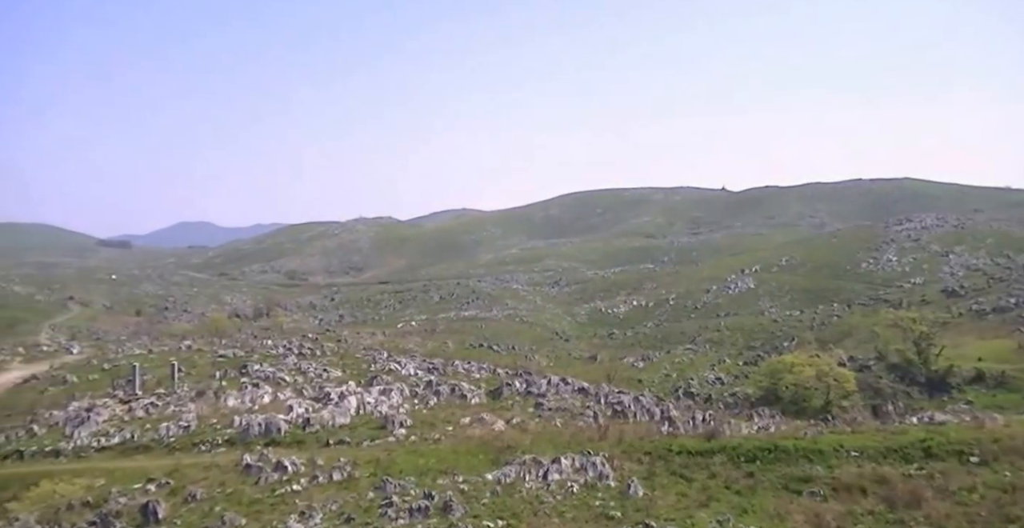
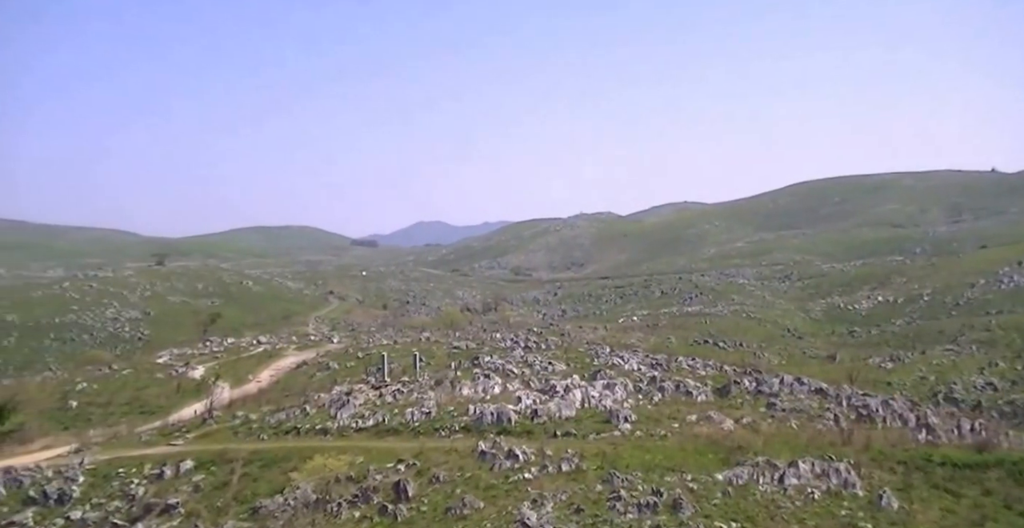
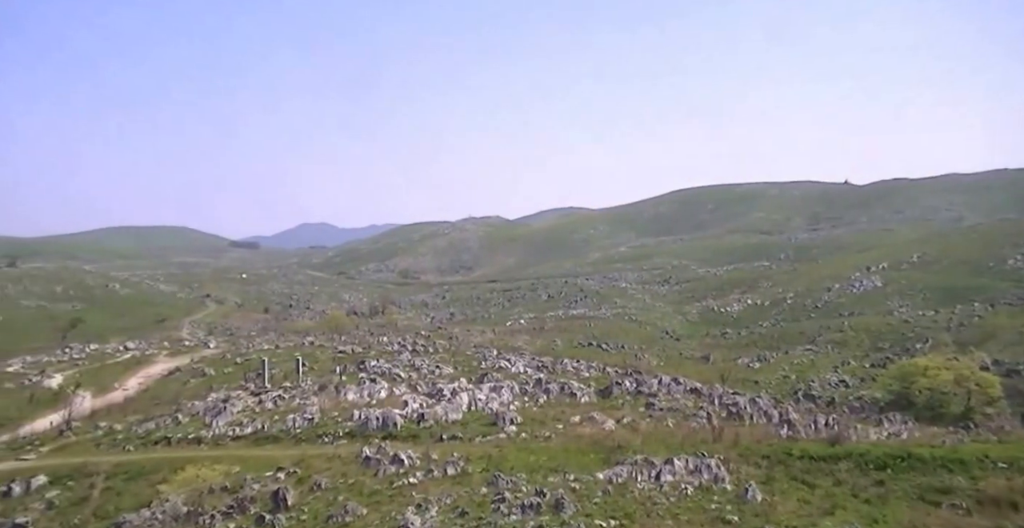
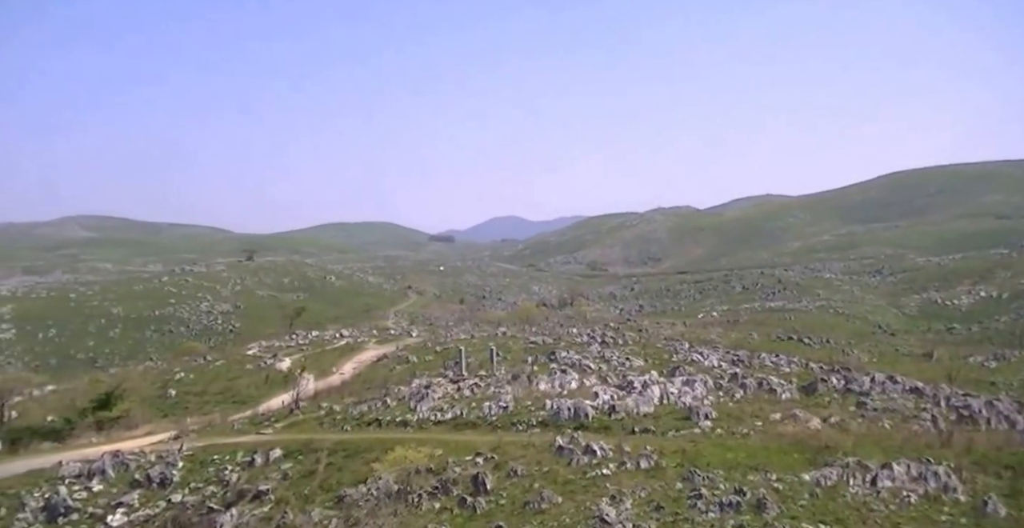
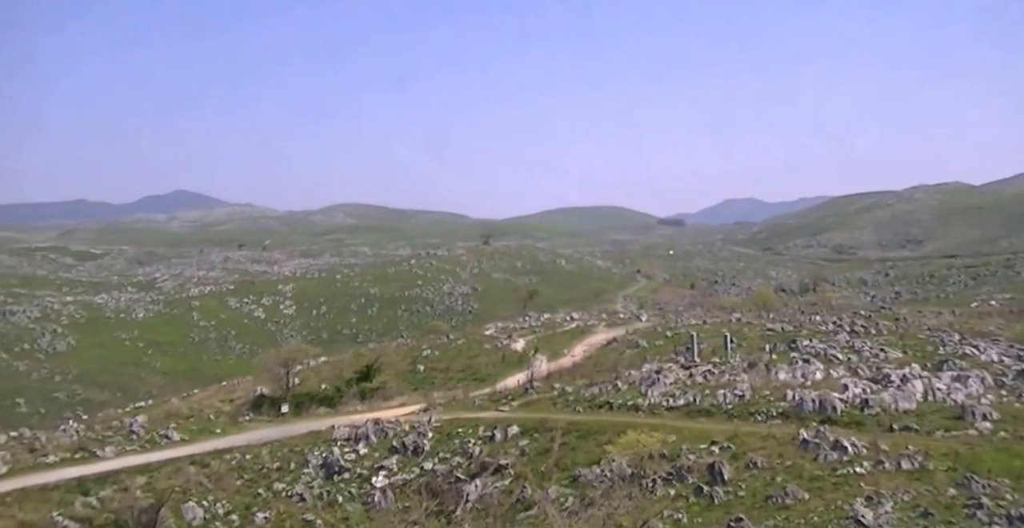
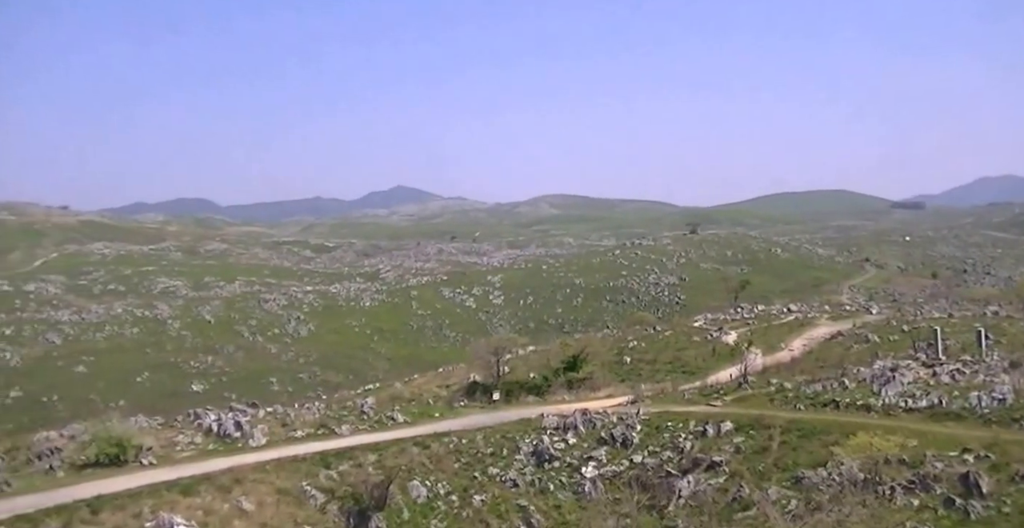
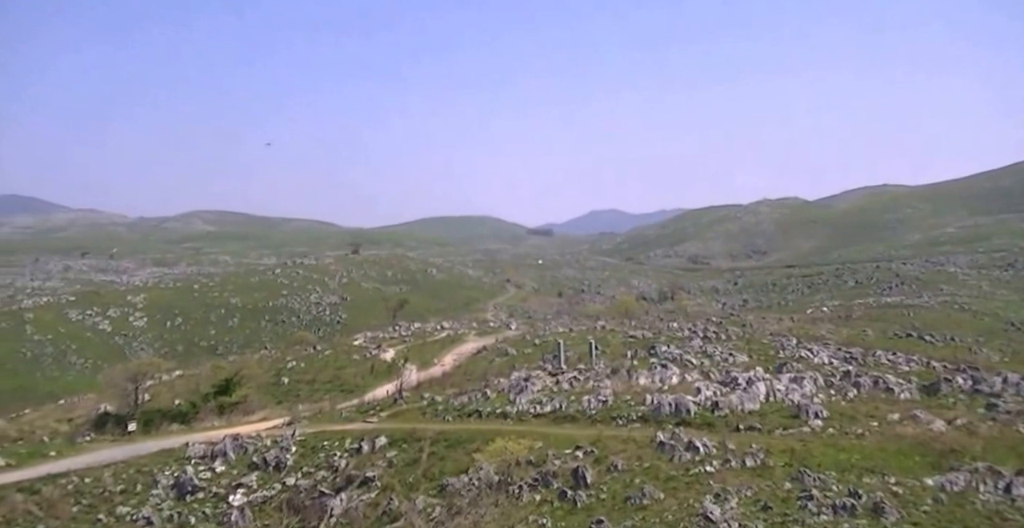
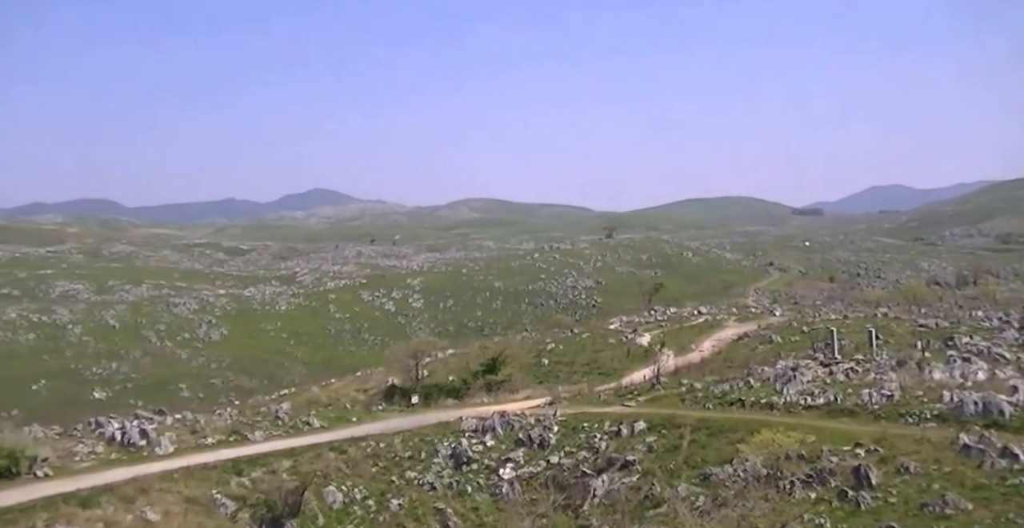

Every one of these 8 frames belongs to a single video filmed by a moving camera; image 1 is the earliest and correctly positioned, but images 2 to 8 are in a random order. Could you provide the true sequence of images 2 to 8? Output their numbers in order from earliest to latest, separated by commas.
3, 2, 4, 7, 5, 8, 6
